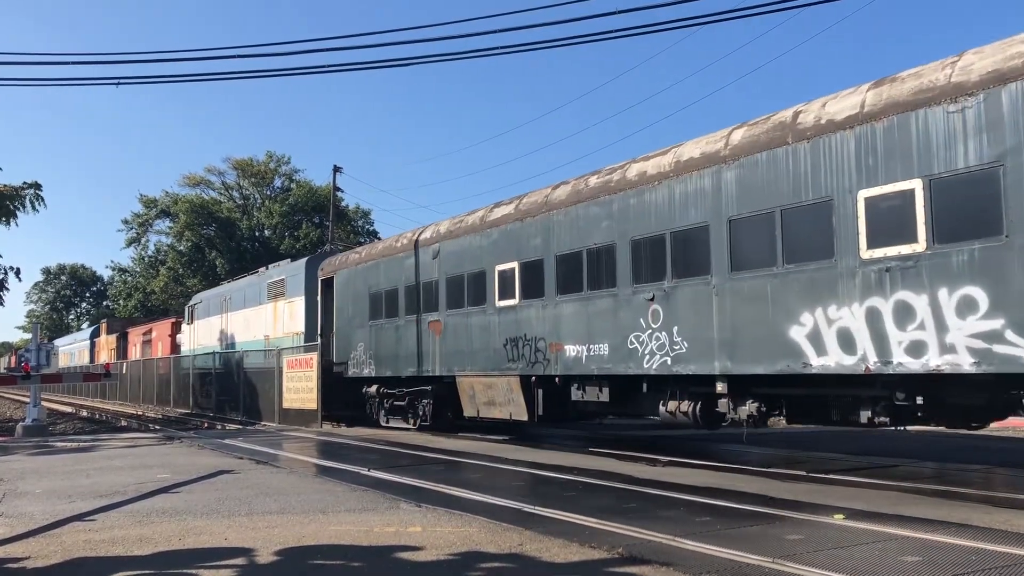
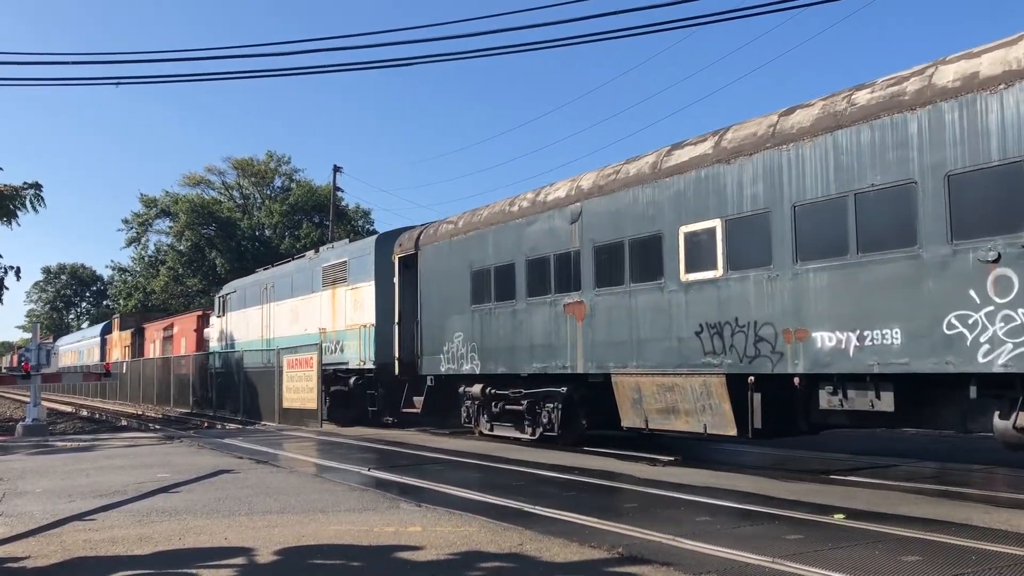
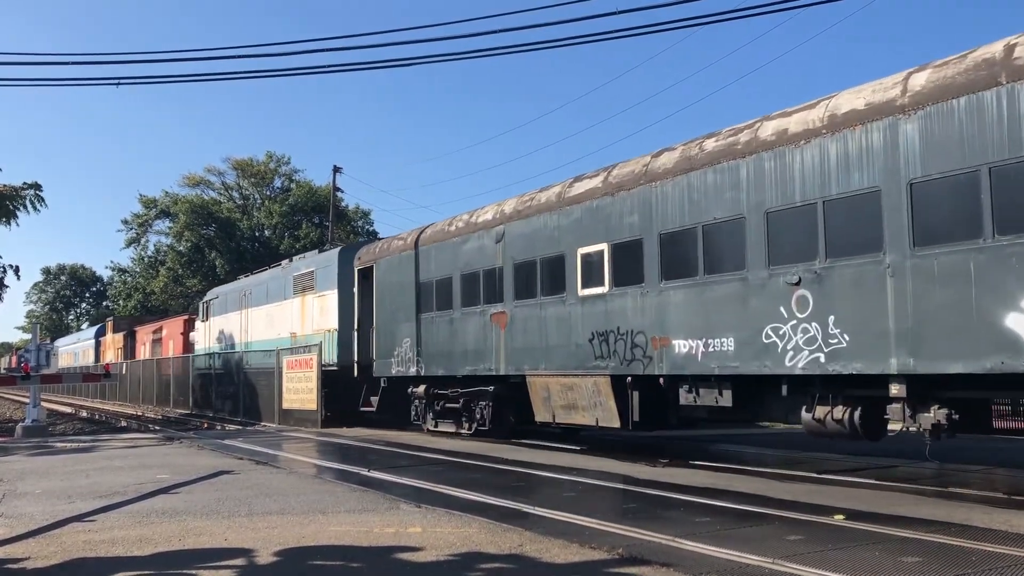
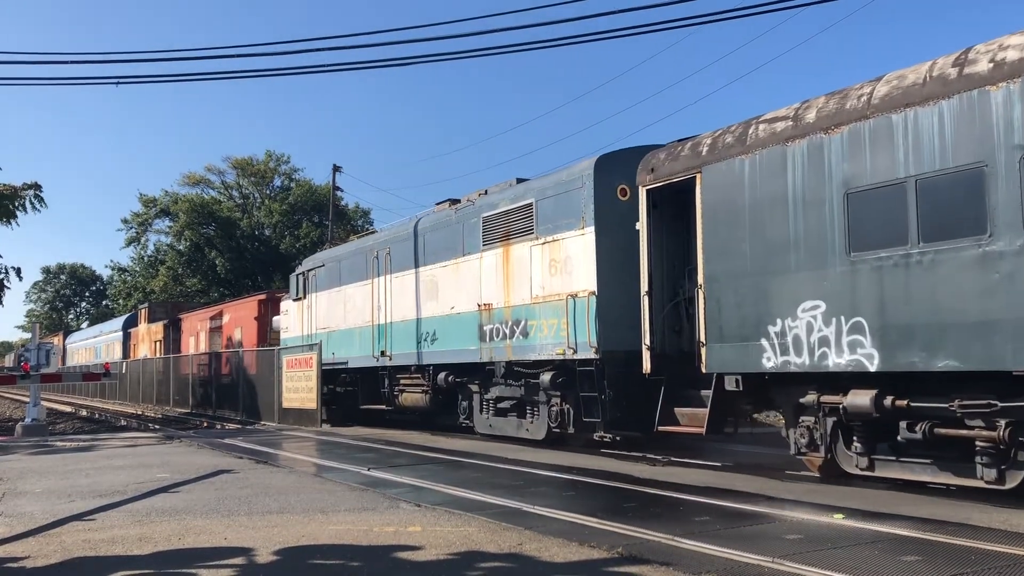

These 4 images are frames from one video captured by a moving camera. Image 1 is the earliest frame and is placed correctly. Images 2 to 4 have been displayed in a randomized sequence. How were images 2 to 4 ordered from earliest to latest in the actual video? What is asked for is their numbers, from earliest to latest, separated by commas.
3, 2, 4
